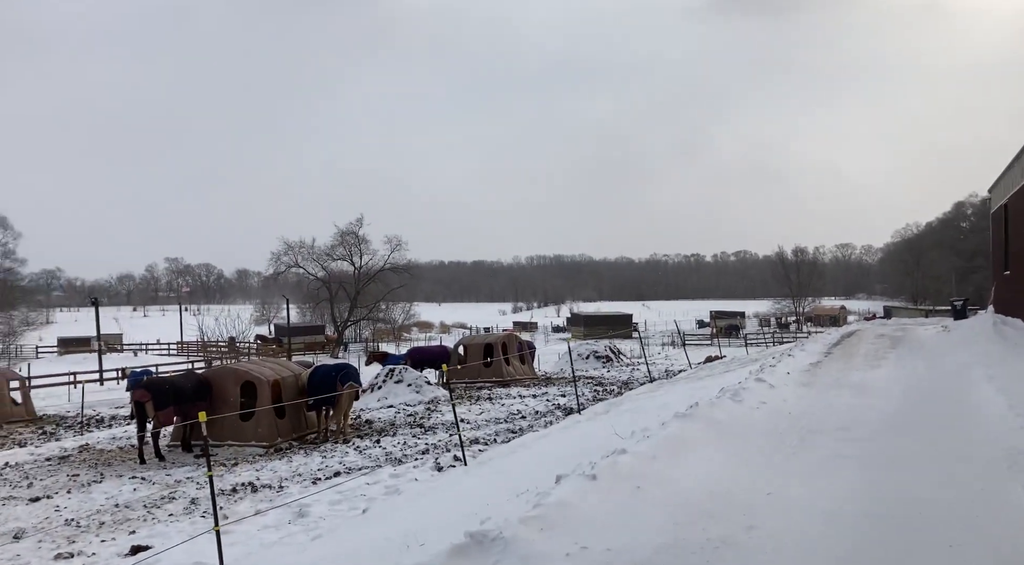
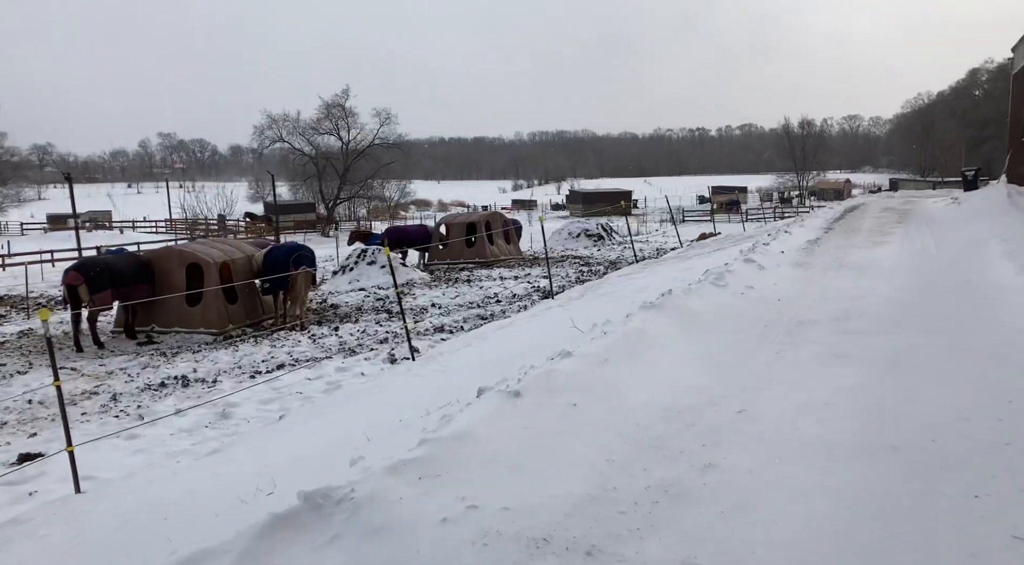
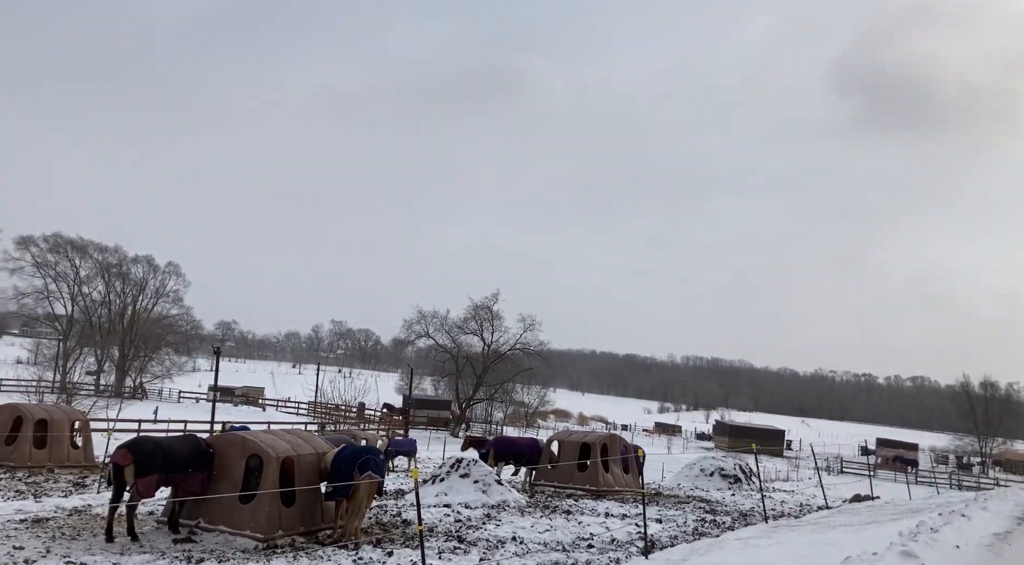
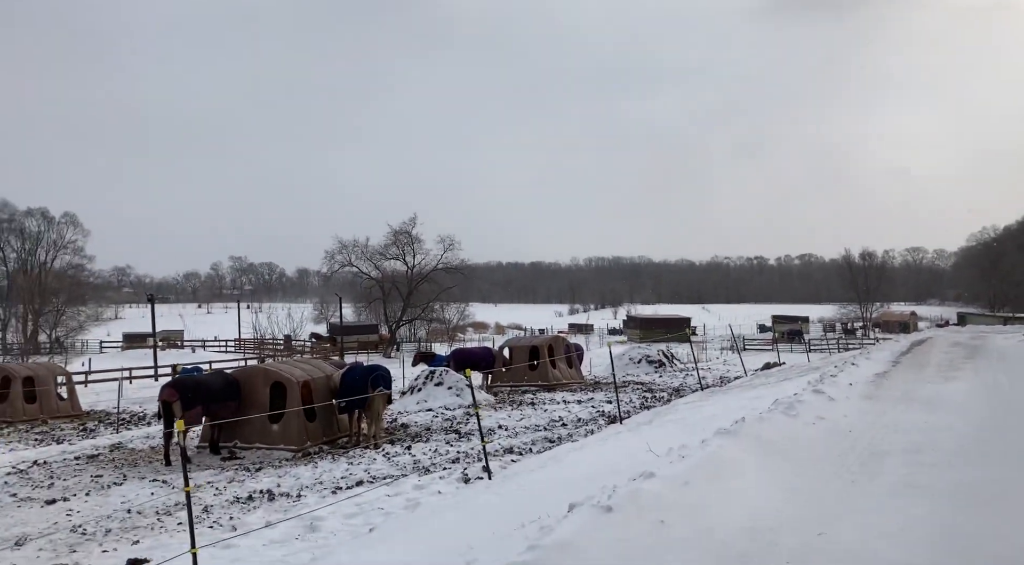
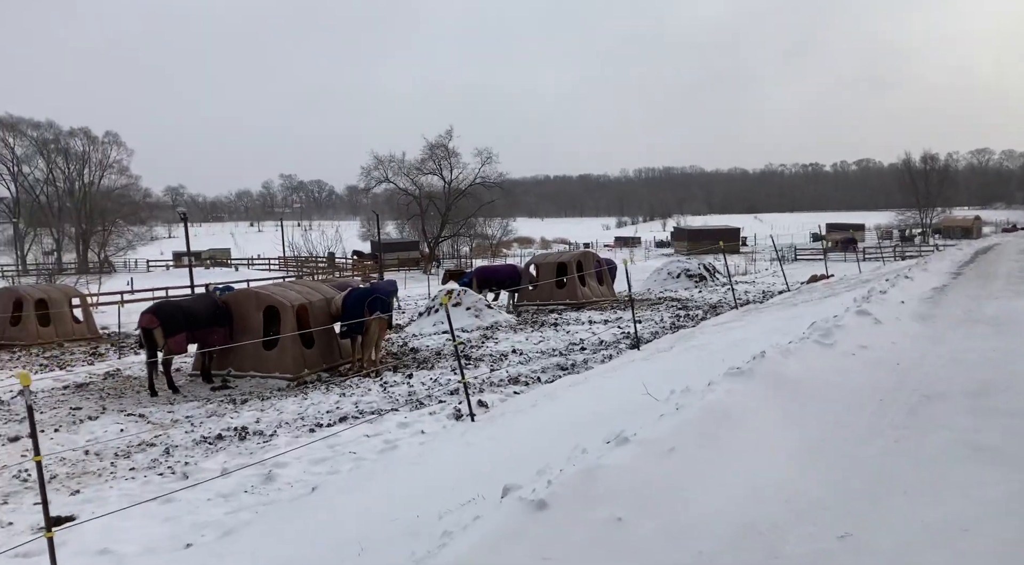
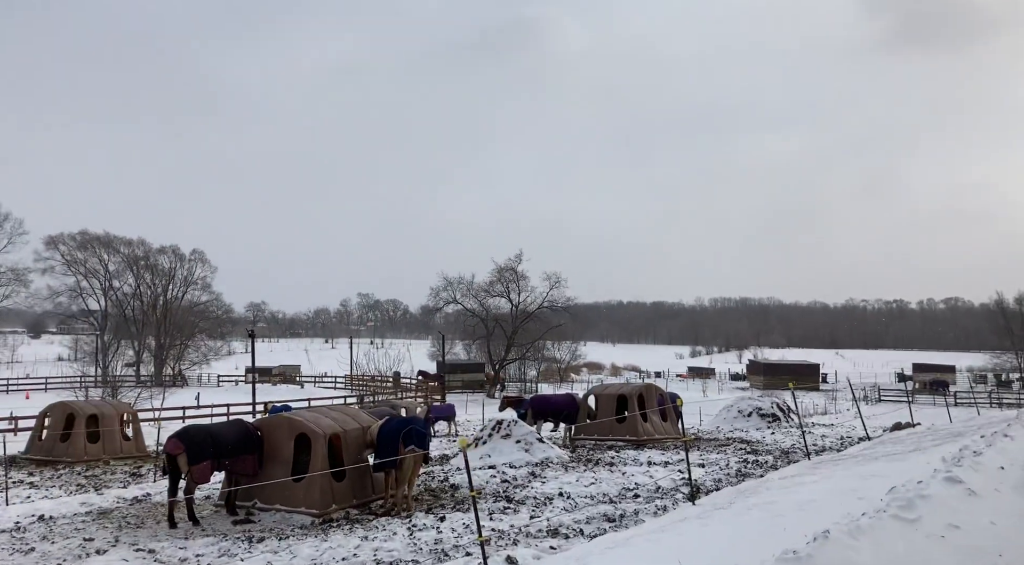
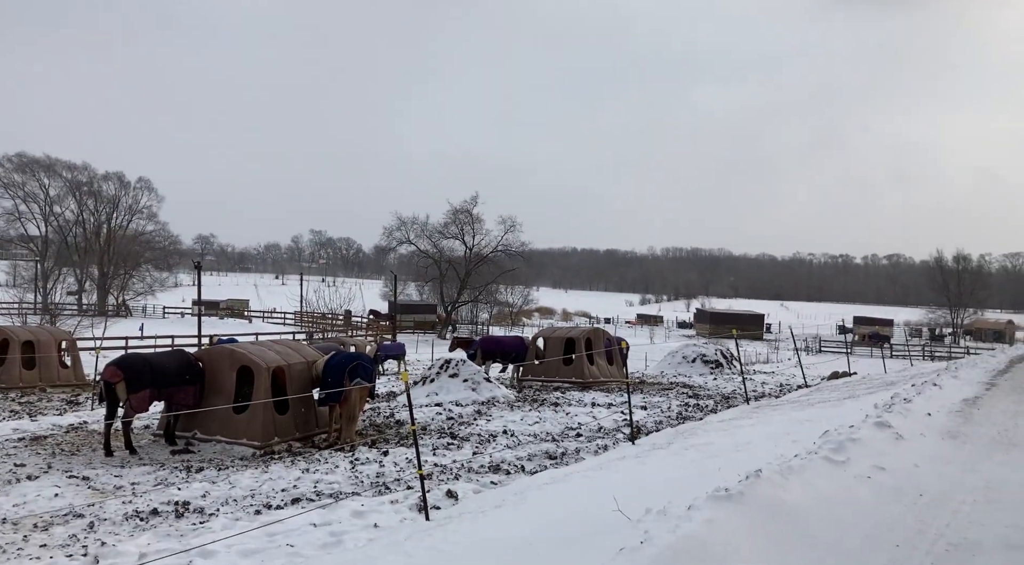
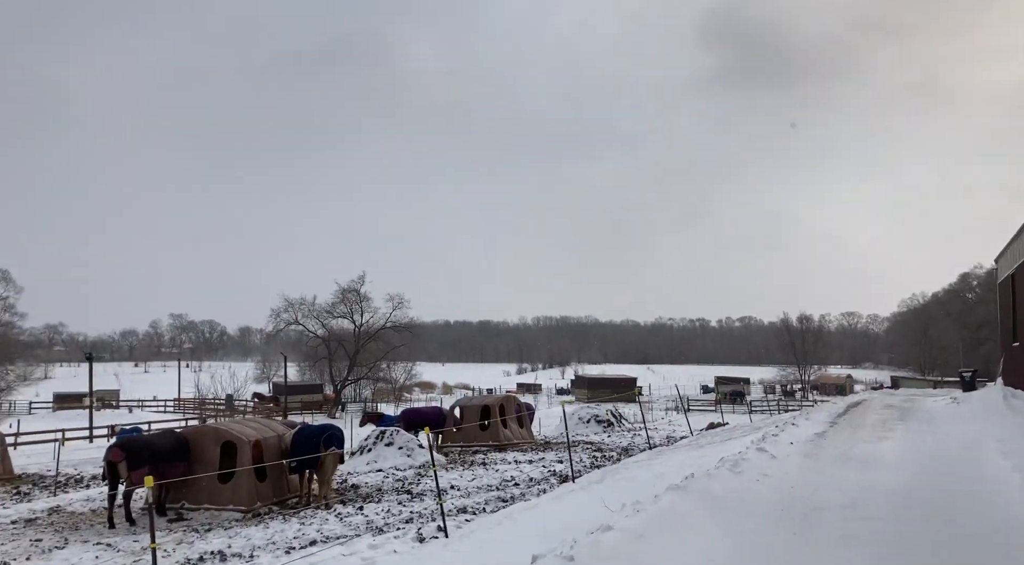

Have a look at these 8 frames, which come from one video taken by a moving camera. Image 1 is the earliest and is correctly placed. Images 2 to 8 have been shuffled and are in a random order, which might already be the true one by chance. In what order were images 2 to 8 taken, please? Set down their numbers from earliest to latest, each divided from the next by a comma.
8, 4, 2, 5, 6, 7, 3
